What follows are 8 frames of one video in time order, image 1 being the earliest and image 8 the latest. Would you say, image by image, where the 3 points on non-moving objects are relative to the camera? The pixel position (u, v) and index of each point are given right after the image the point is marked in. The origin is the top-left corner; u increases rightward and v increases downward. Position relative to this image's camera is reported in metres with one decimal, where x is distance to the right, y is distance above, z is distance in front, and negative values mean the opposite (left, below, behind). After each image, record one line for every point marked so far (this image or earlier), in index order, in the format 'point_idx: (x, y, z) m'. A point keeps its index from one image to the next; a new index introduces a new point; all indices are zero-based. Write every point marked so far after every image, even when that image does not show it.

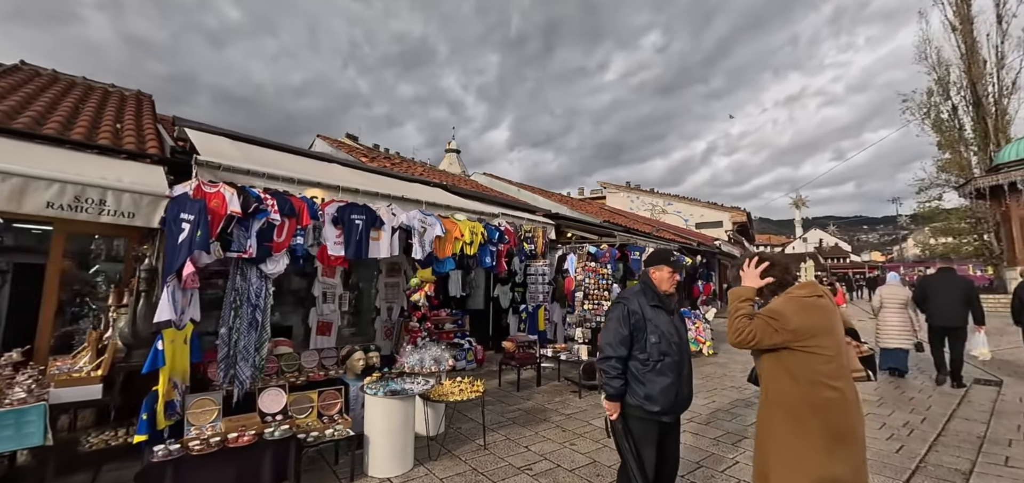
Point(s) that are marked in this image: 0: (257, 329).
0: (-2.3, -0.8, +3.7) m
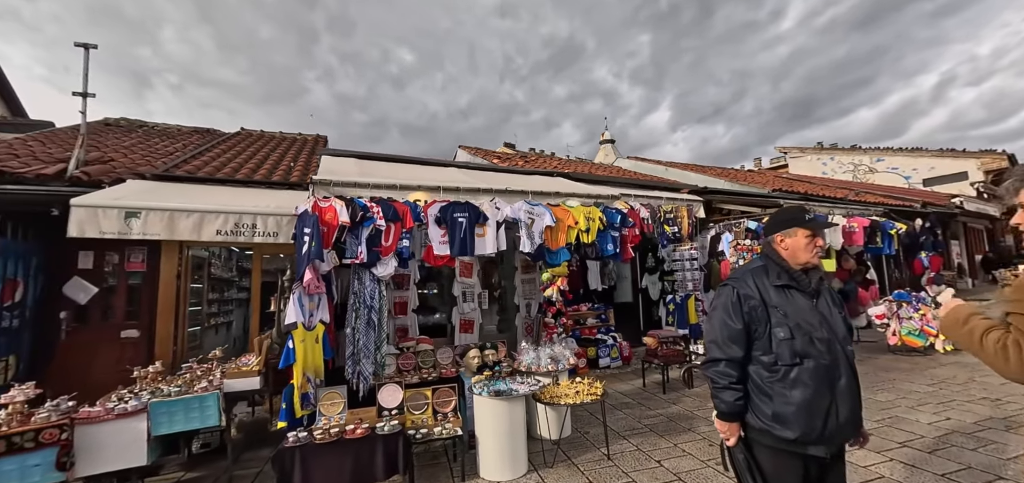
0: (-1.3, -0.9, +3.9) m
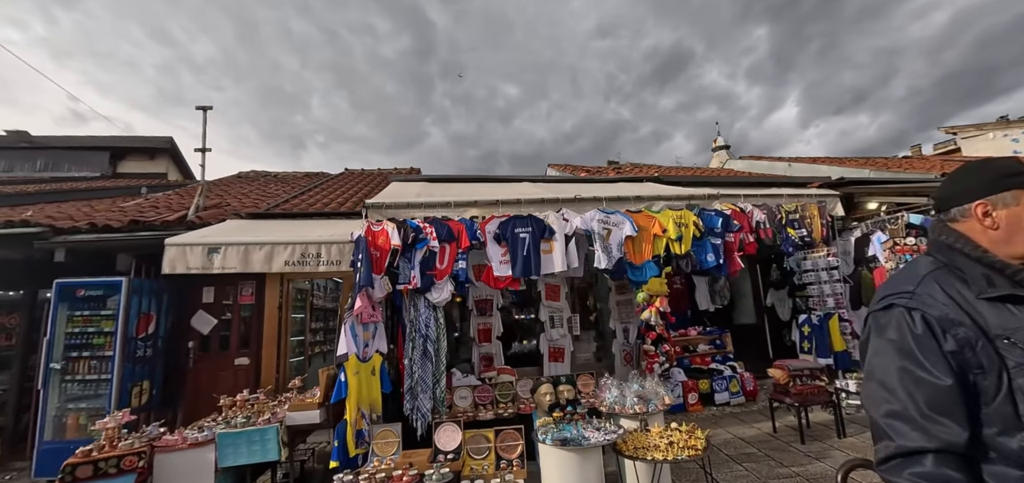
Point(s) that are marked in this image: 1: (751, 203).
0: (-0.7, -1.1, +3.6) m
1: (+3.3, +0.5, +5.5) m
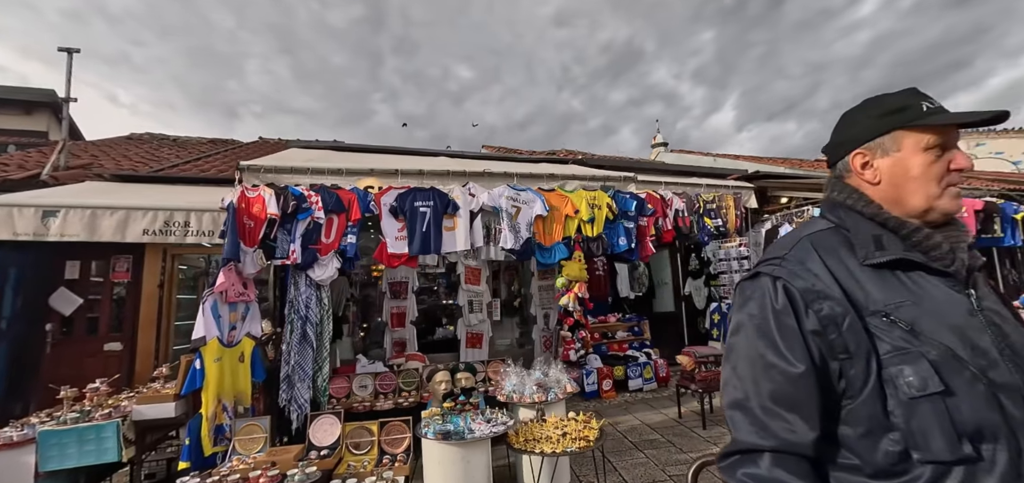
0: (-1.6, -0.8, +3.2) m
1: (+2.2, +0.7, +5.6) m
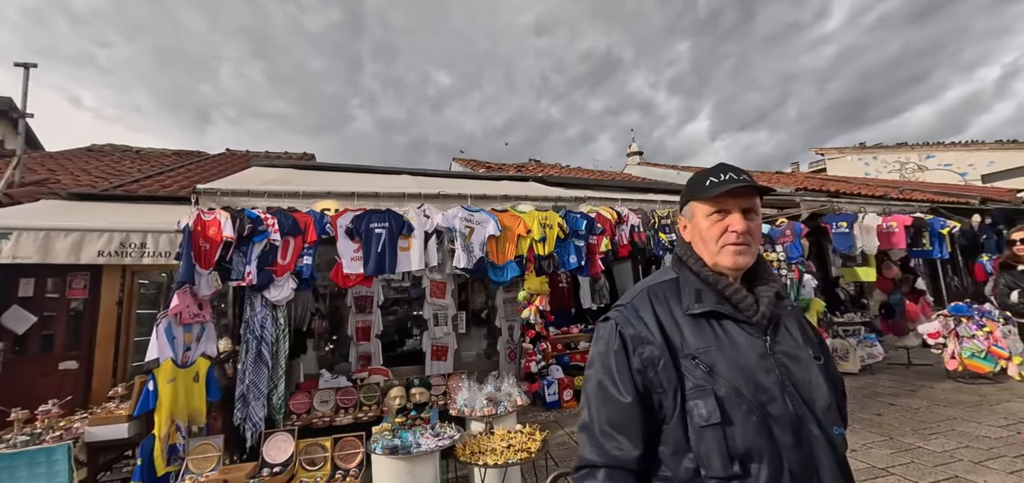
0: (-2.0, -1.0, +3.3) m
1: (+1.7, +0.5, +5.8) m
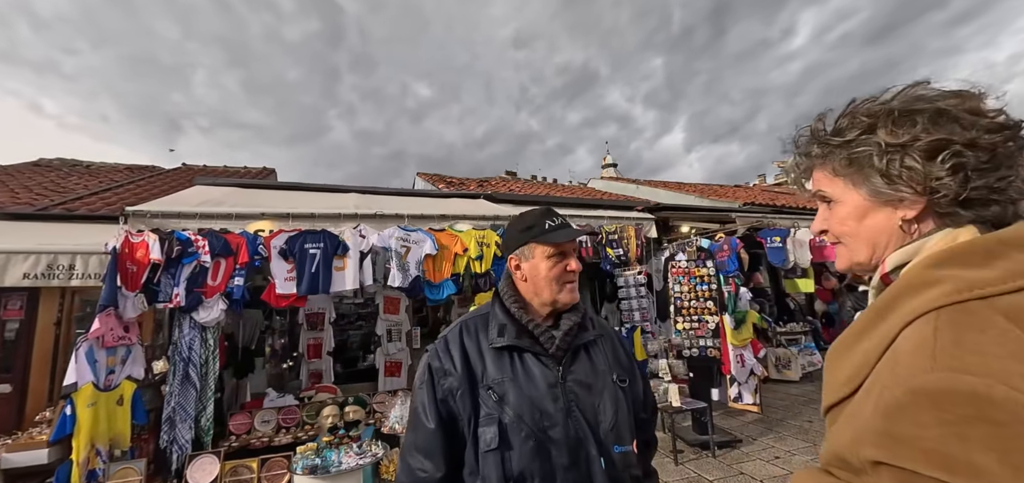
0: (-2.6, -1.2, +3.3) m
1: (+1.0, +0.3, +6.0) m
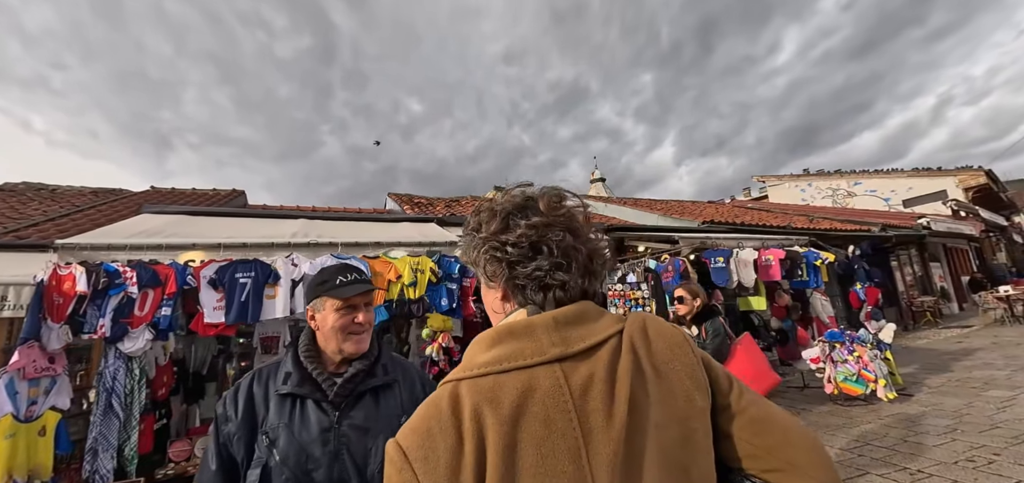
0: (-3.3, -1.5, +3.3) m
1: (+0.3, 0.0, +6.2) m
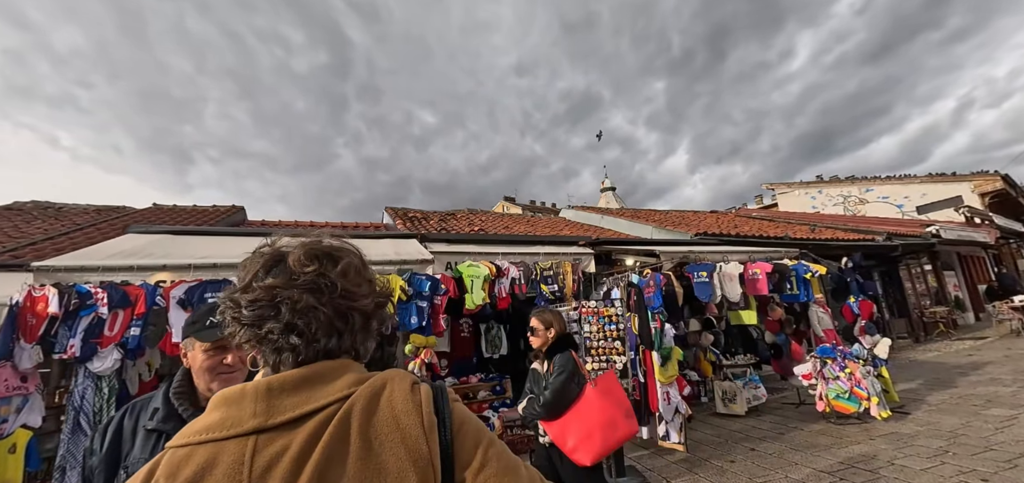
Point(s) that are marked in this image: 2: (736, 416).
0: (-3.6, -1.7, +3.4) m
1: (0.0, -0.3, +6.2) m
2: (+3.8, -2.9, +6.7) m
